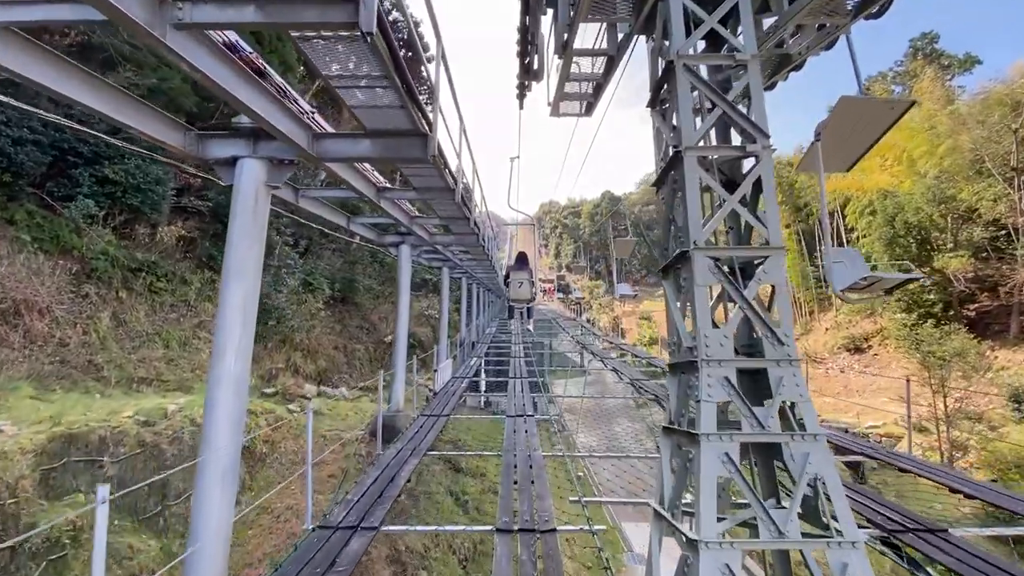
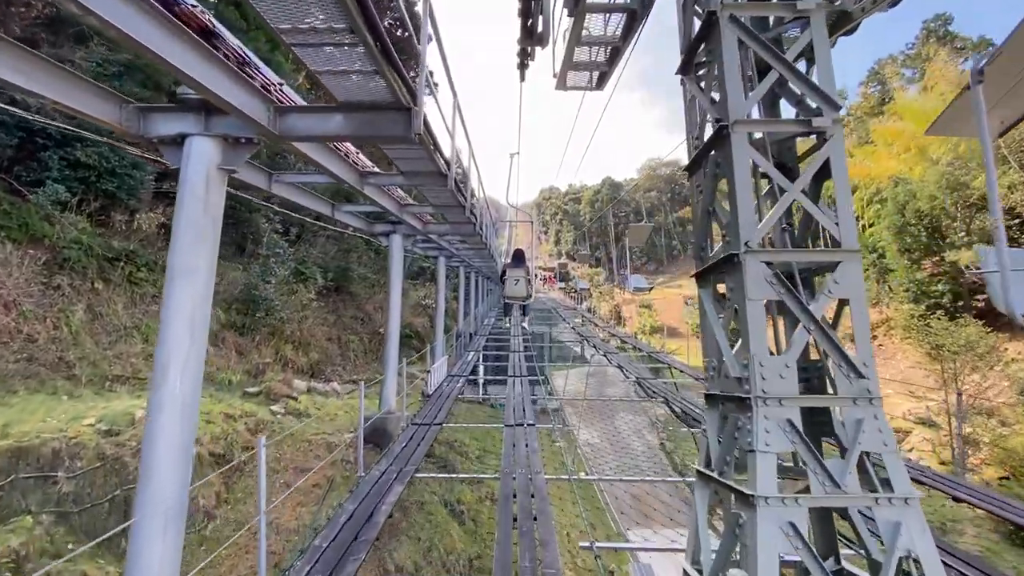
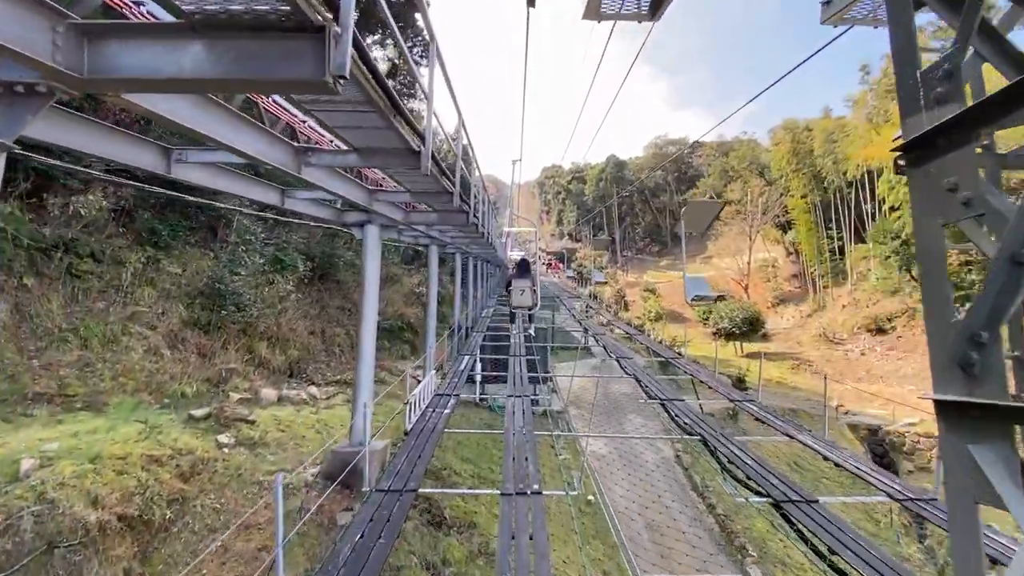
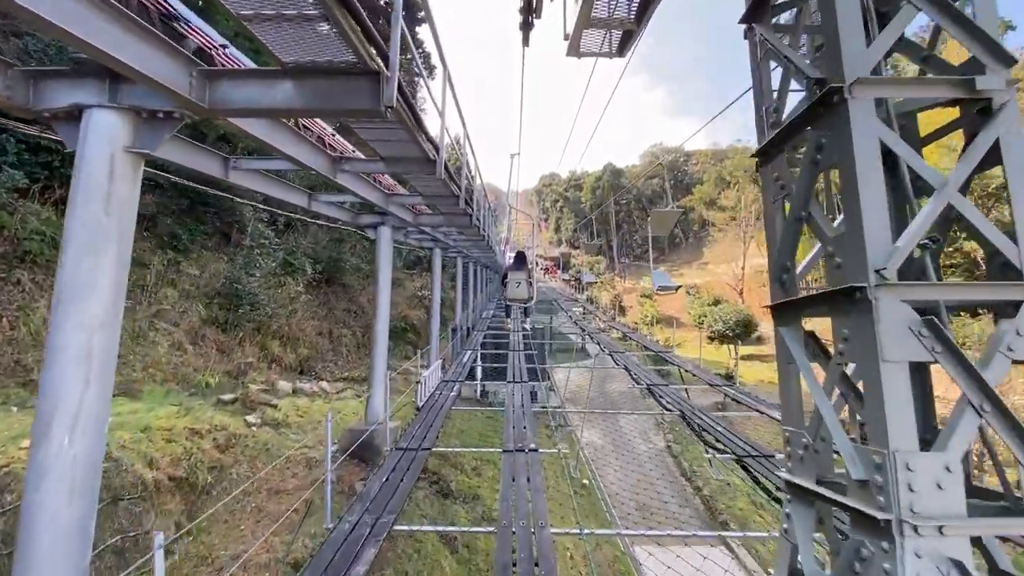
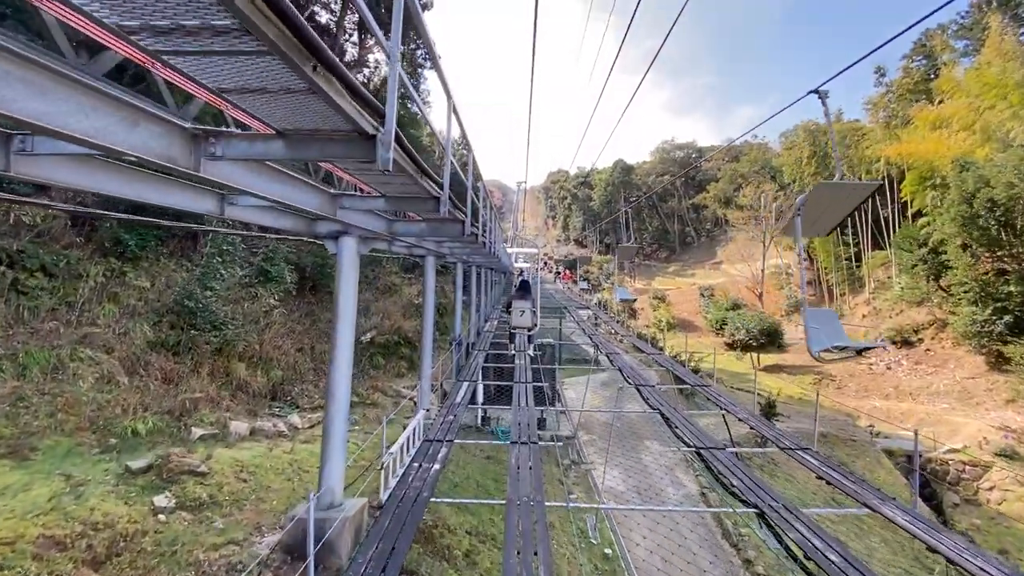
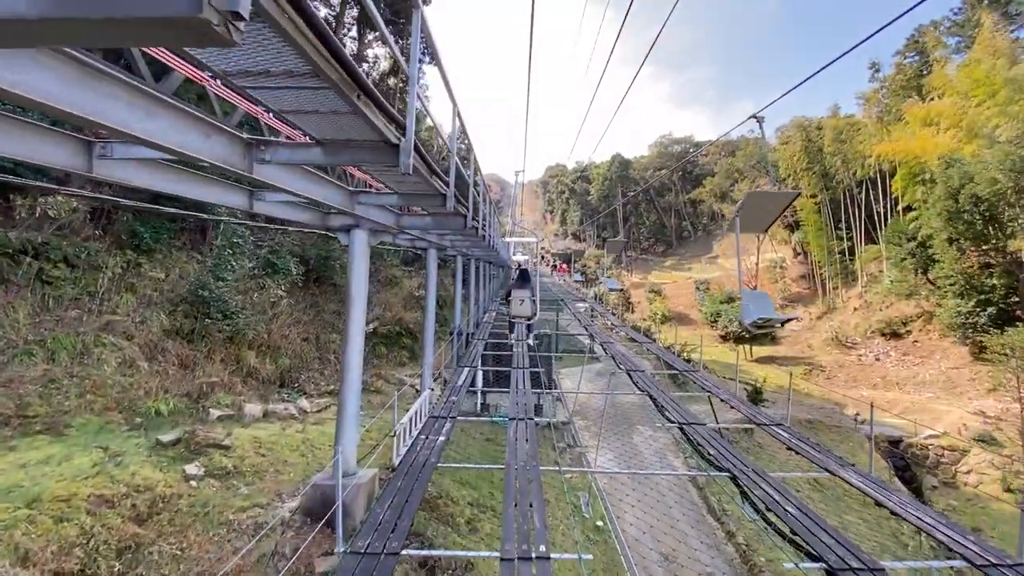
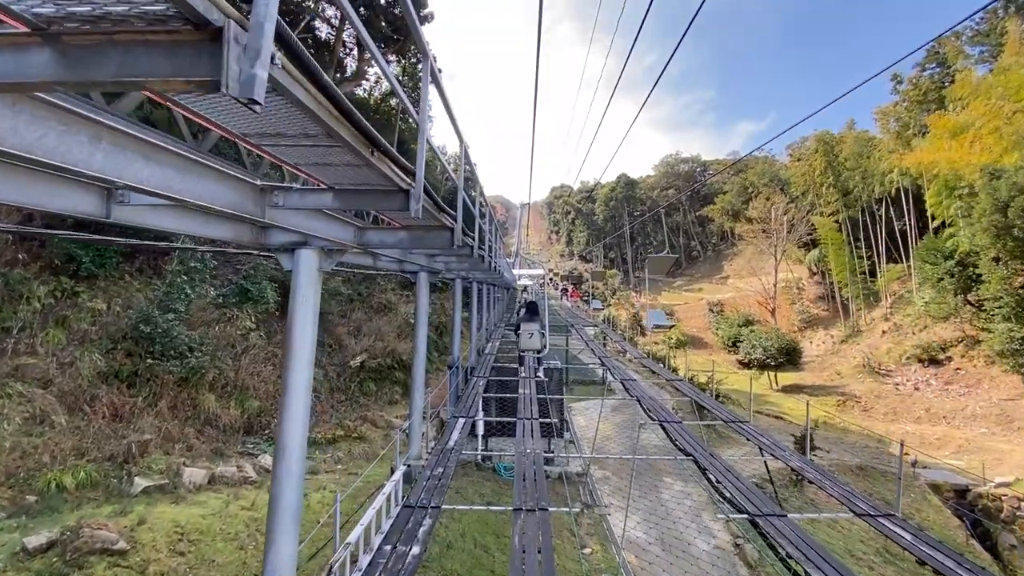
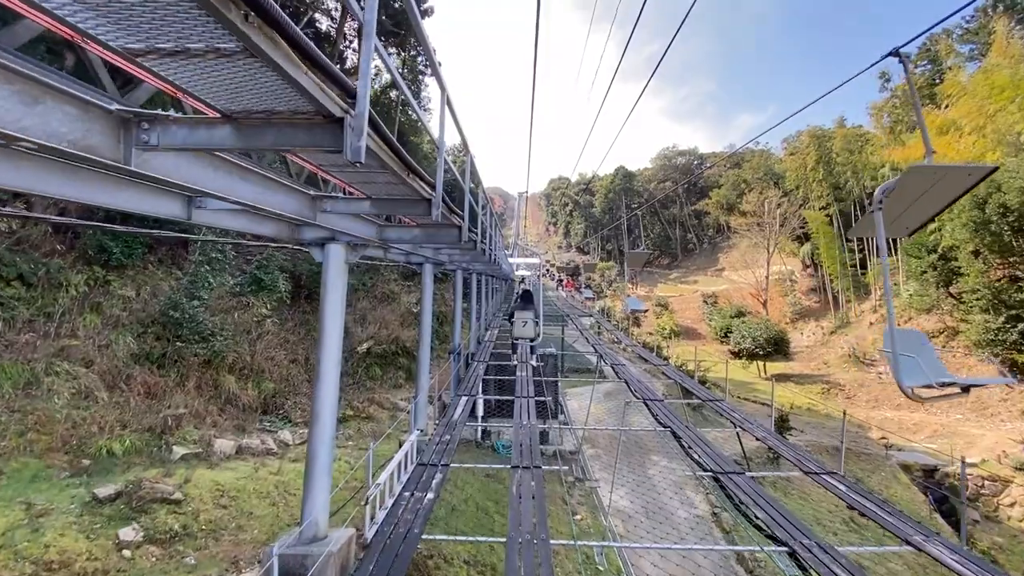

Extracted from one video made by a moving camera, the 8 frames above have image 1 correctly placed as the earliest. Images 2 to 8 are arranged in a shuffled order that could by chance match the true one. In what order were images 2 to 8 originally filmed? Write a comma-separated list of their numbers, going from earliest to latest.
2, 4, 3, 6, 5, 8, 7
